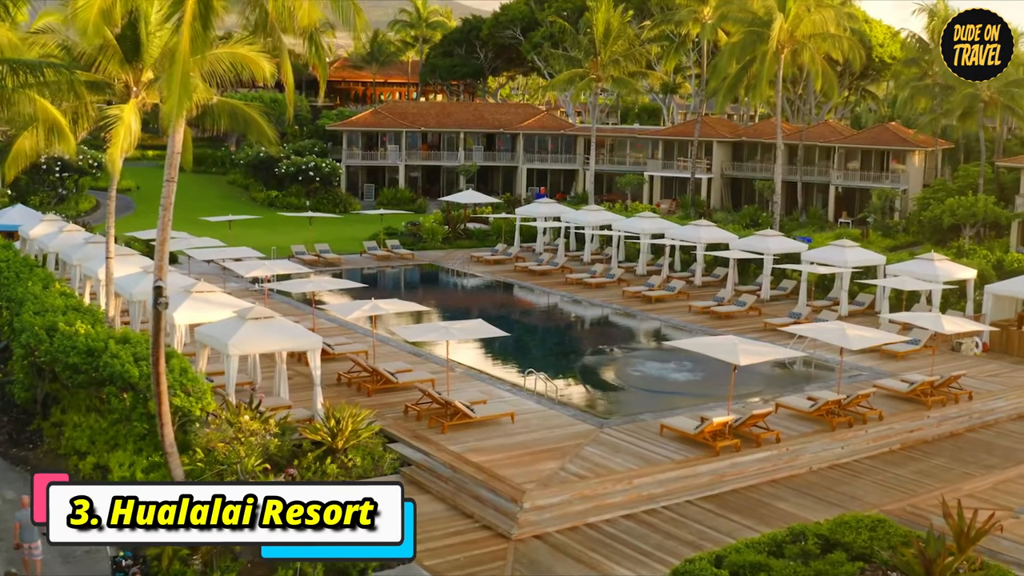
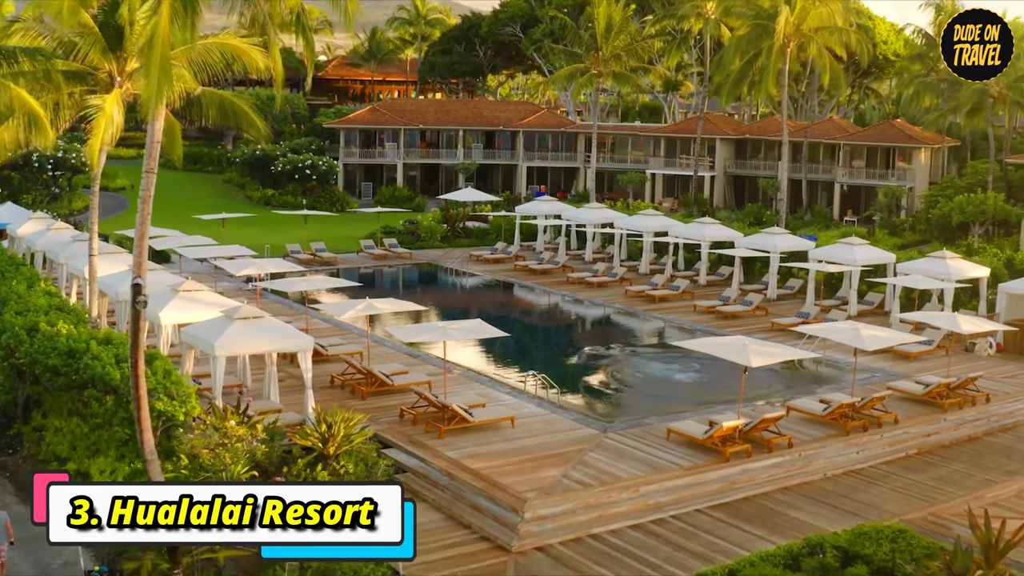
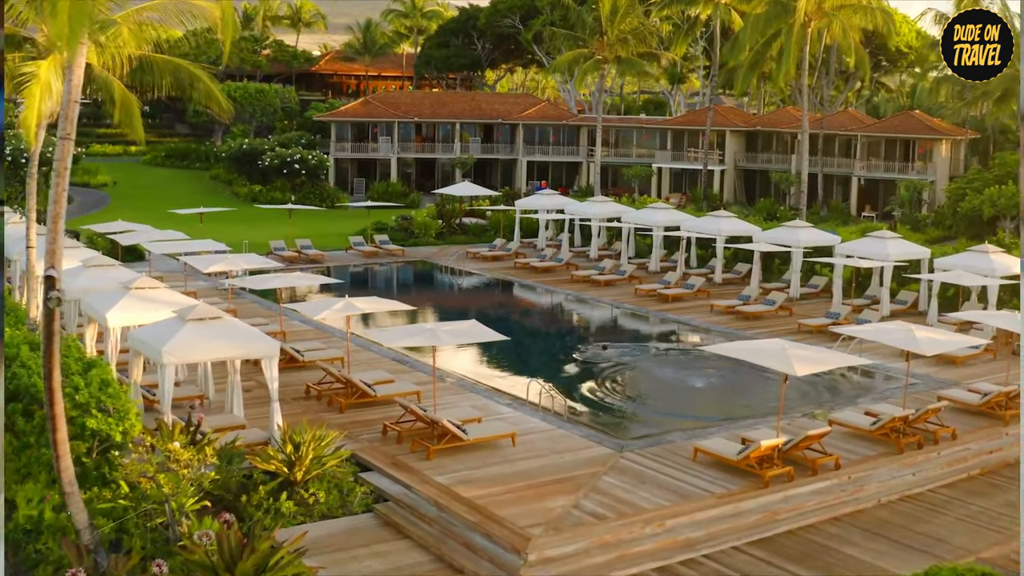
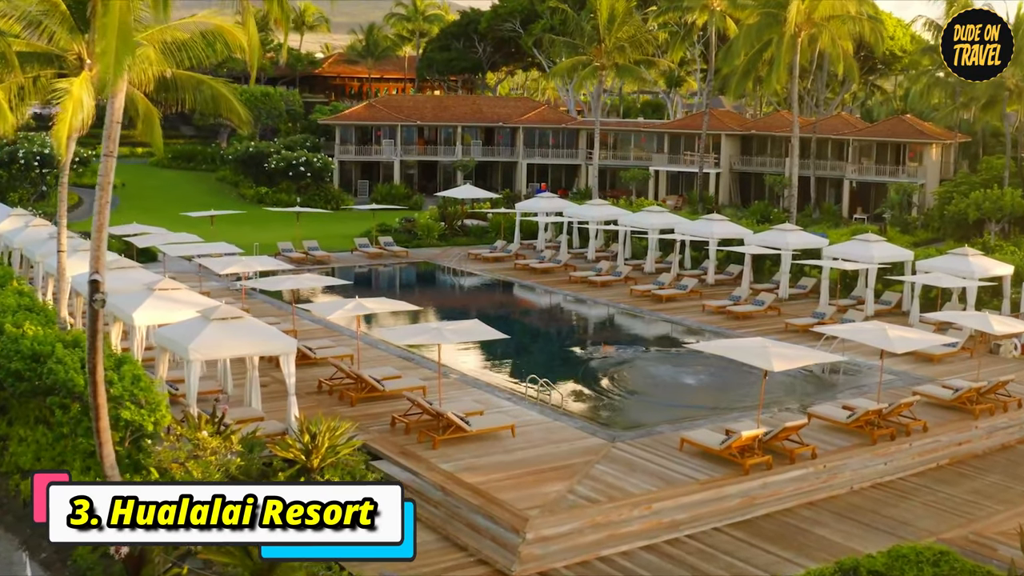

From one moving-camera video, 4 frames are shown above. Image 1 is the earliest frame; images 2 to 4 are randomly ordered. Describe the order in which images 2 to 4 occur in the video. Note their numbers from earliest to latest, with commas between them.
2, 4, 3
